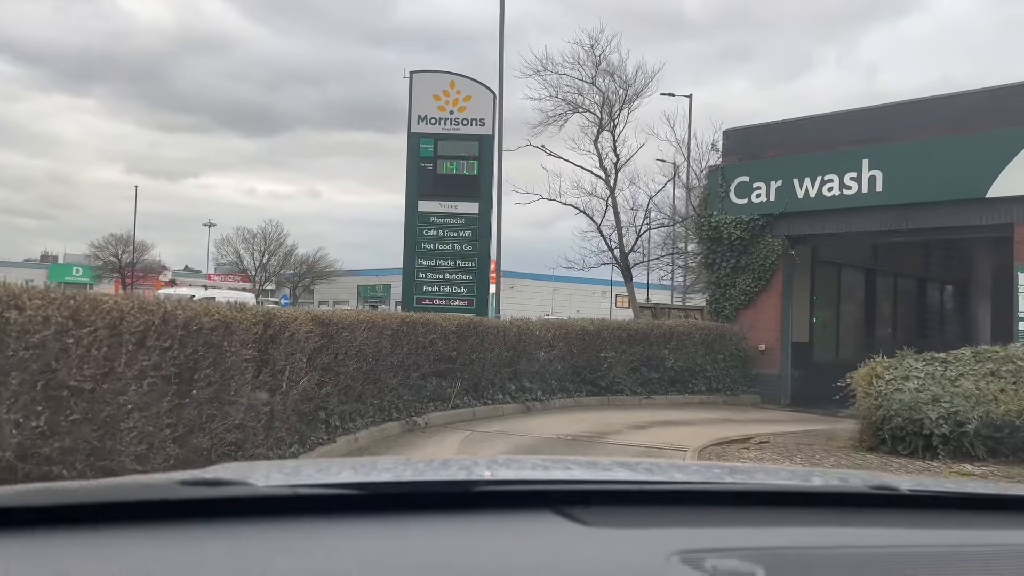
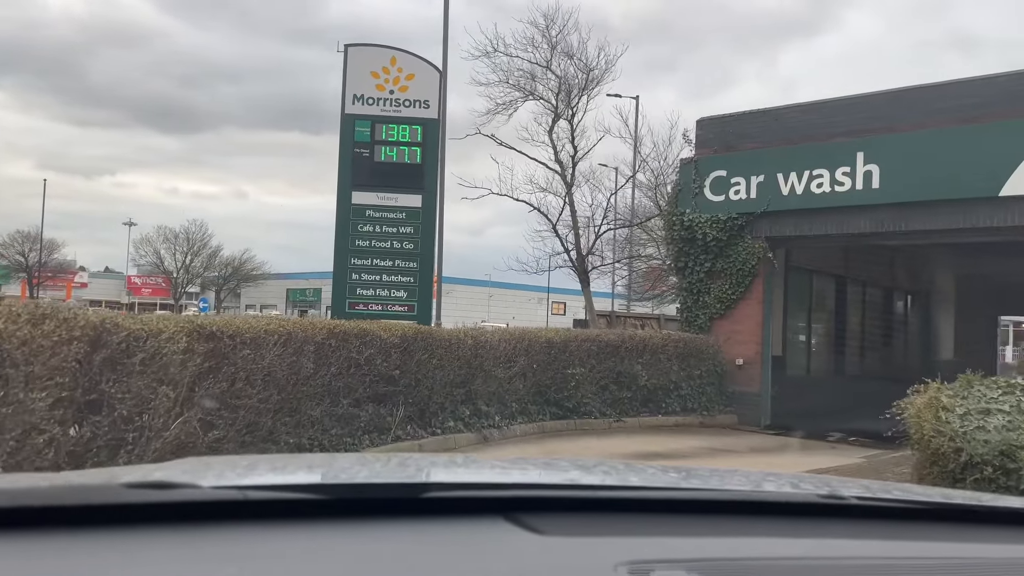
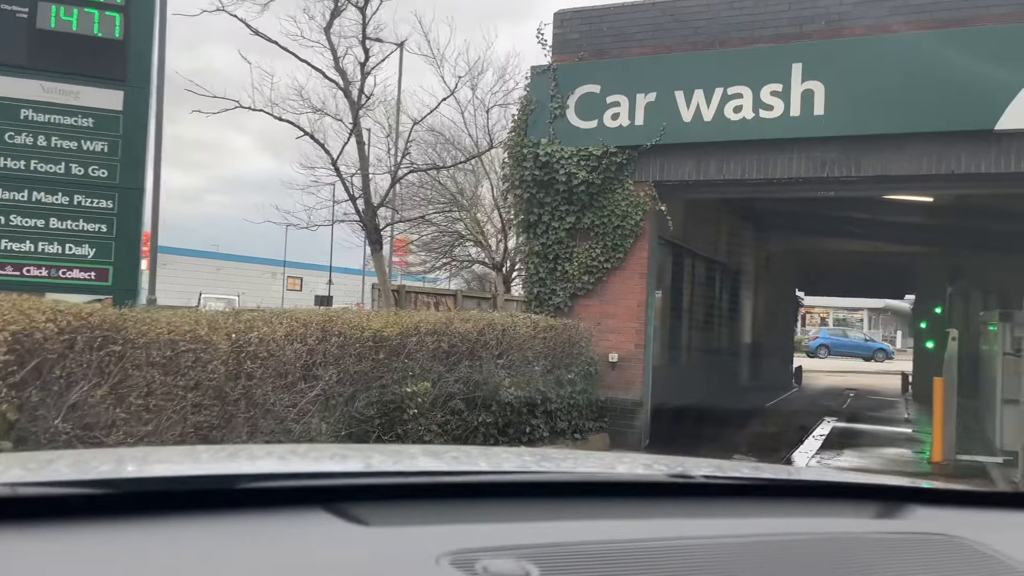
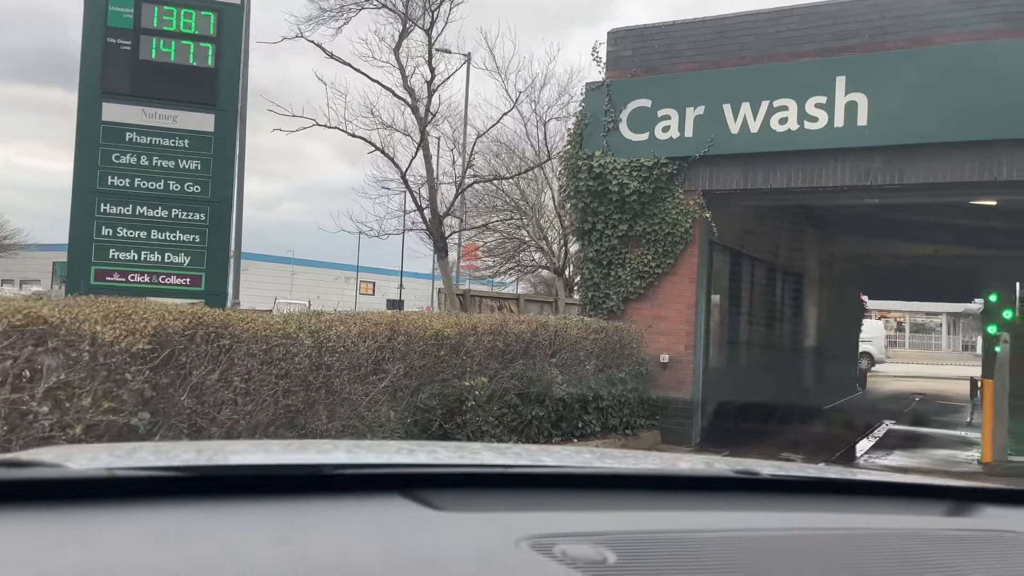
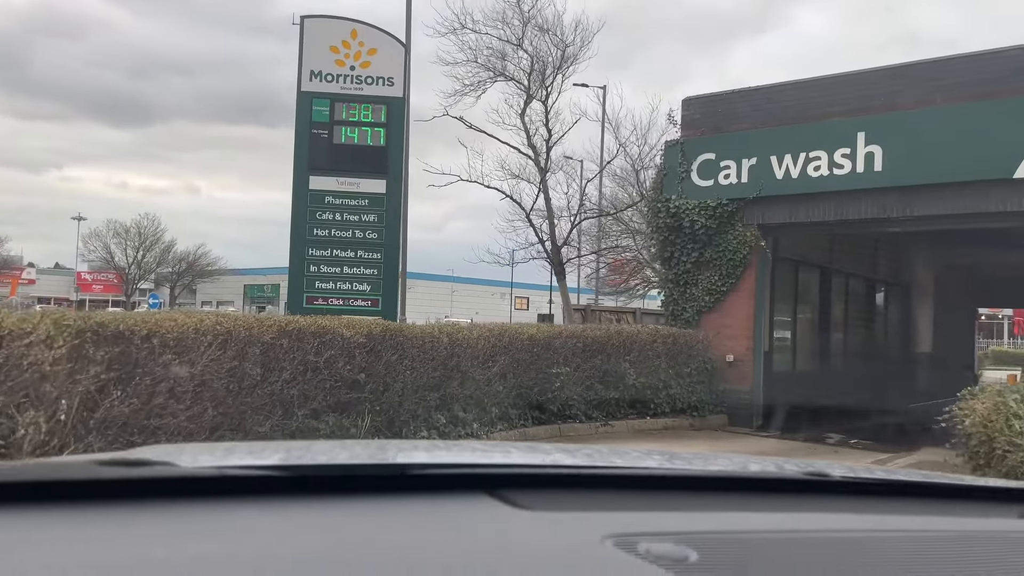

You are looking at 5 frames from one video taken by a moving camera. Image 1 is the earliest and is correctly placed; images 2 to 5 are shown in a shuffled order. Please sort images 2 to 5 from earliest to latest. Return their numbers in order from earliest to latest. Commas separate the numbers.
2, 5, 4, 3
